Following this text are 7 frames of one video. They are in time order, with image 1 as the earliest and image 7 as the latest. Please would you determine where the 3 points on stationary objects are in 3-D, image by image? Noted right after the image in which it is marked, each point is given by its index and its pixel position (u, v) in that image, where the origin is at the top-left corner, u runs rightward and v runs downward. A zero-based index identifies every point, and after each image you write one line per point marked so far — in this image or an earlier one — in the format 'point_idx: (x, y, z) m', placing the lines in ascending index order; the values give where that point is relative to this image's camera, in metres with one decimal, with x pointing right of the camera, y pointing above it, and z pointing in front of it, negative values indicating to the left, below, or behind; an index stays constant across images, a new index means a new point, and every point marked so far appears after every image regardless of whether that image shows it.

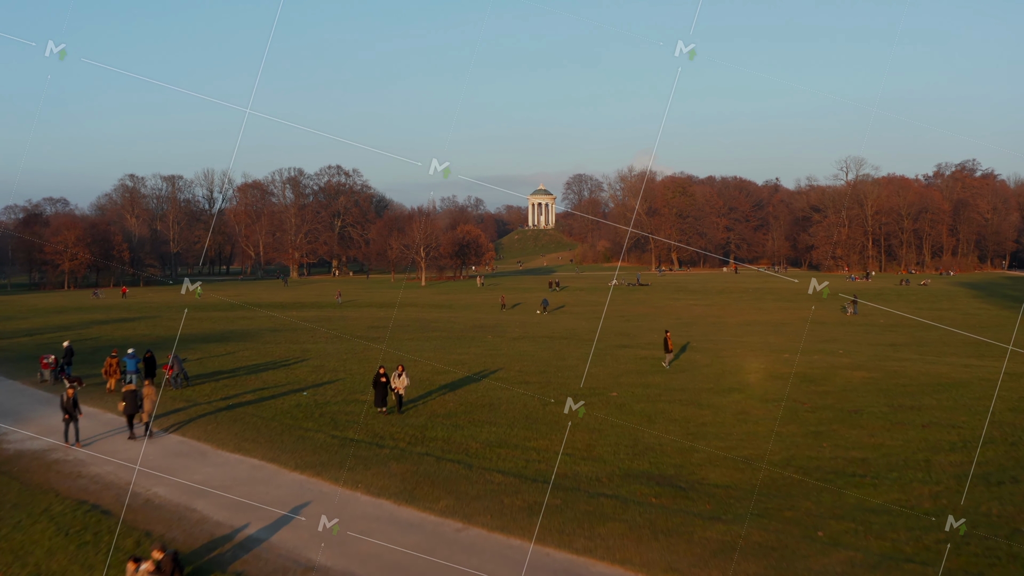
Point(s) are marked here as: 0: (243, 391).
0: (-6.9, -2.7, +16.5) m
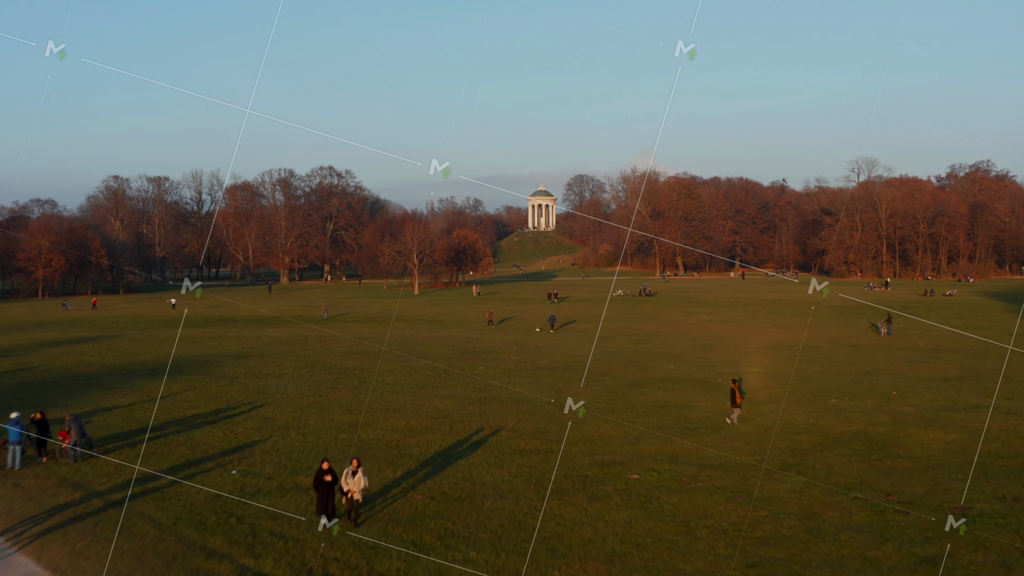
0: (-7.1, -3.6, +13.0) m
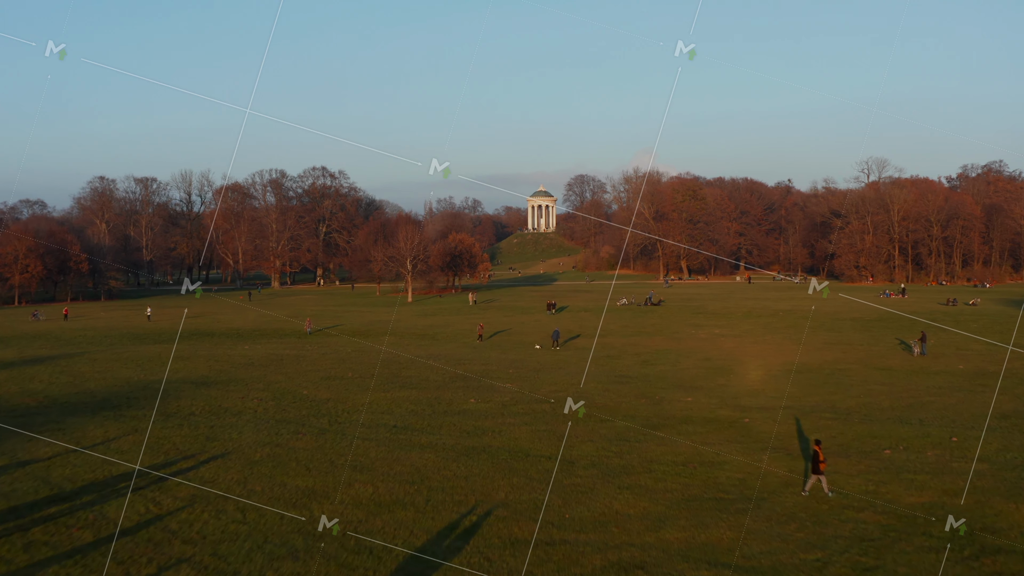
0: (-7.3, -4.3, +10.1) m
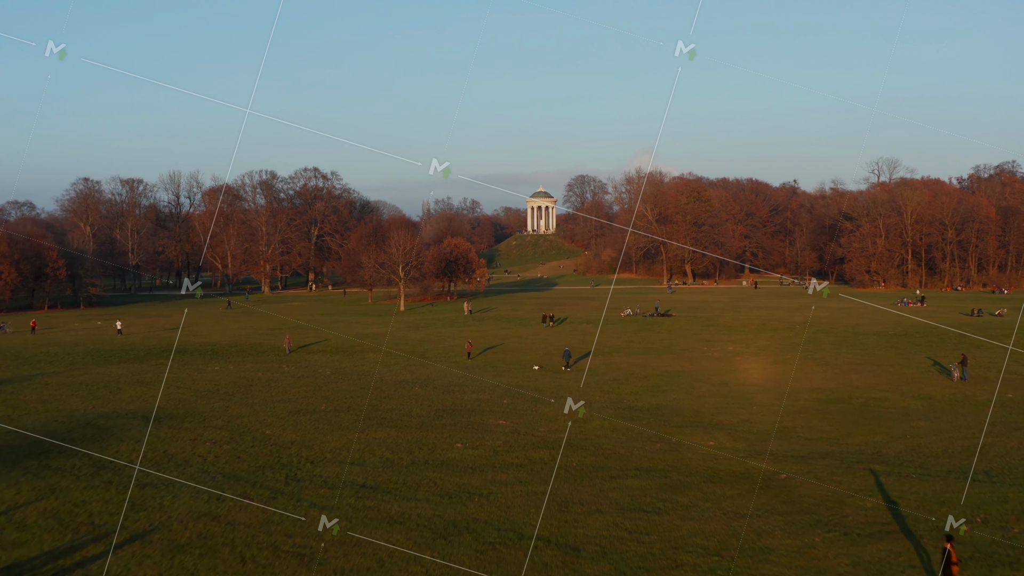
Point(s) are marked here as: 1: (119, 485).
0: (-7.5, -5.0, +7.1) m
1: (-9.3, -4.6, +15.2) m
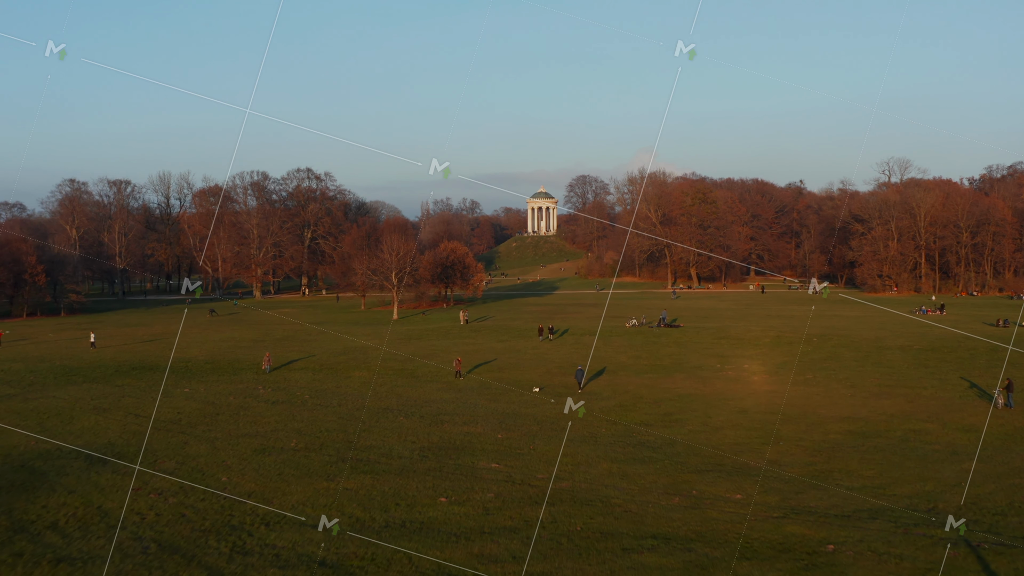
0: (-7.6, -5.7, +4.5) m
1: (-9.5, -5.3, +12.6) m
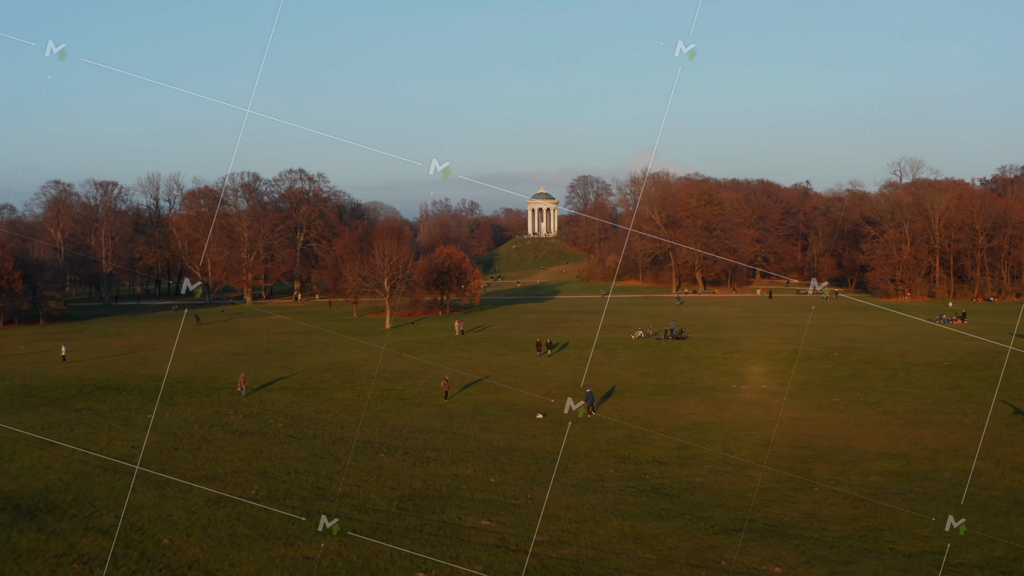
0: (-7.8, -6.3, +1.9) m
1: (-9.6, -5.9, +10.0) m
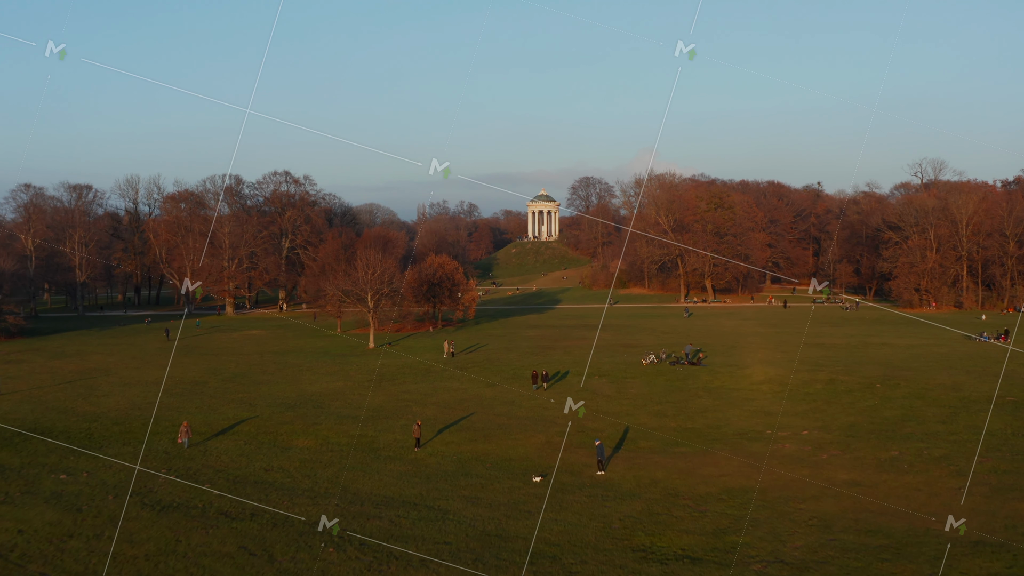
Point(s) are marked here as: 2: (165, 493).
0: (-8.1, -7.4, -2.8) m
1: (-9.9, -7.0, +5.4) m
2: (-10.5, -6.2, +19.7) m
